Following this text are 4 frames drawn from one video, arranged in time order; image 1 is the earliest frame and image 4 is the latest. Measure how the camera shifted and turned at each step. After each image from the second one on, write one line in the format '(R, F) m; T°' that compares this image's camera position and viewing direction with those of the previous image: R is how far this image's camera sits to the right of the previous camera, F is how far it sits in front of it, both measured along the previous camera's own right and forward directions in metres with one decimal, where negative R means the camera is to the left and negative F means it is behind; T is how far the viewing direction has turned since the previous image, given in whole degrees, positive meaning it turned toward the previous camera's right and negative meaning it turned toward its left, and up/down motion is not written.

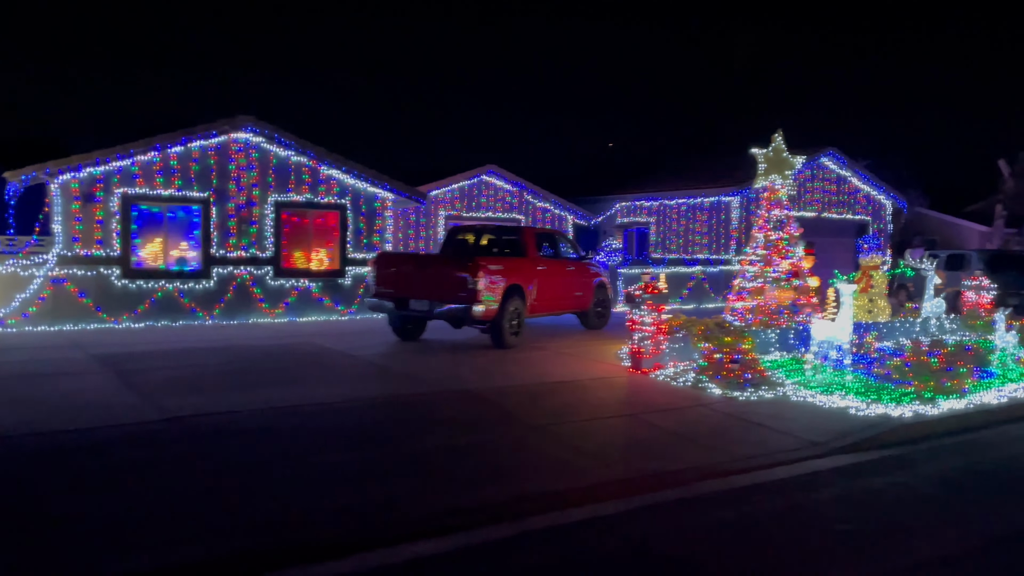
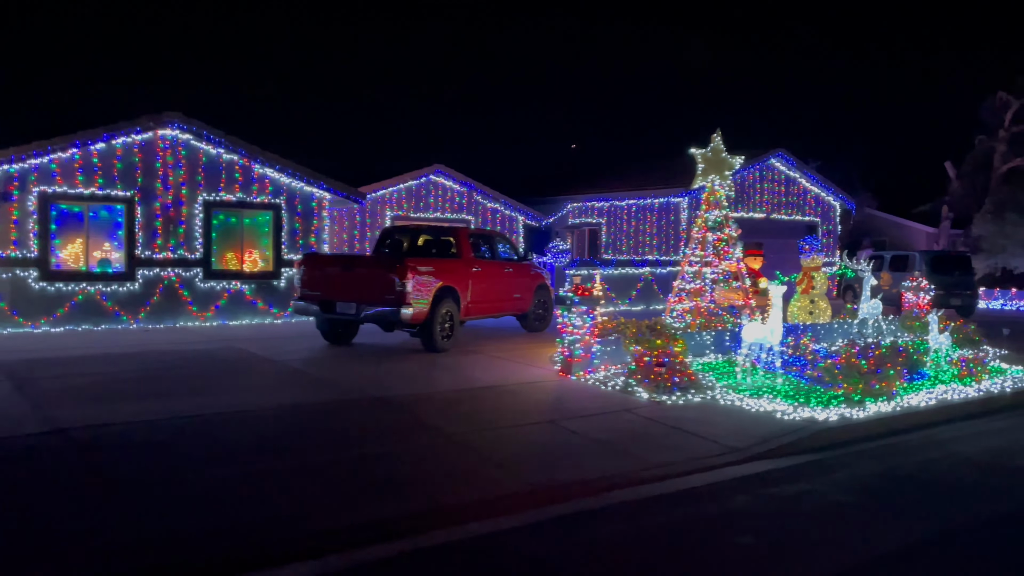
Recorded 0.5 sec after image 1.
(+0.5, +0.3) m; +2°
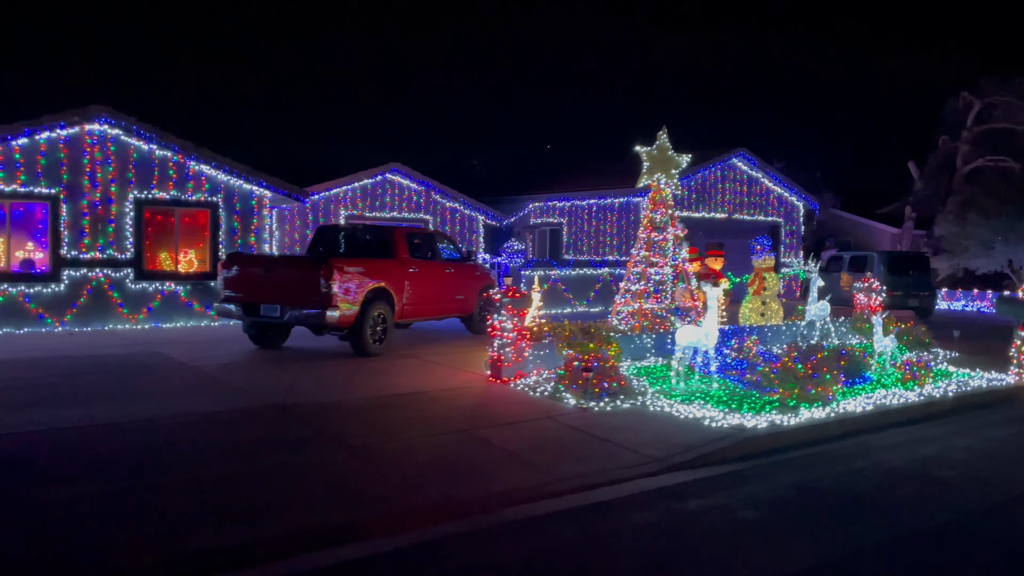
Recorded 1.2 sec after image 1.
(+0.6, +0.4) m; +1°
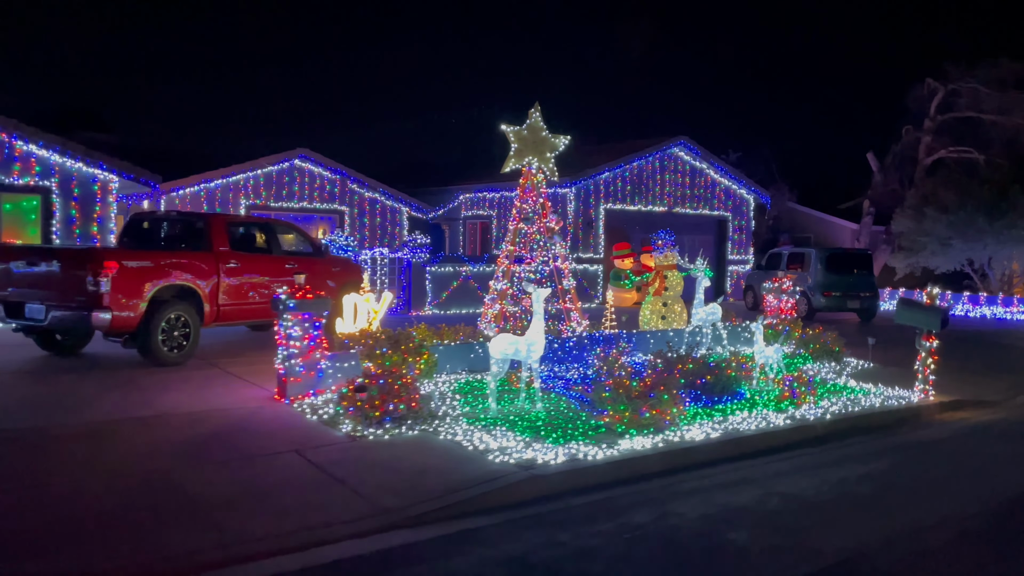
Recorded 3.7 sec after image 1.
(+2.1, +1.6) m; 0°
